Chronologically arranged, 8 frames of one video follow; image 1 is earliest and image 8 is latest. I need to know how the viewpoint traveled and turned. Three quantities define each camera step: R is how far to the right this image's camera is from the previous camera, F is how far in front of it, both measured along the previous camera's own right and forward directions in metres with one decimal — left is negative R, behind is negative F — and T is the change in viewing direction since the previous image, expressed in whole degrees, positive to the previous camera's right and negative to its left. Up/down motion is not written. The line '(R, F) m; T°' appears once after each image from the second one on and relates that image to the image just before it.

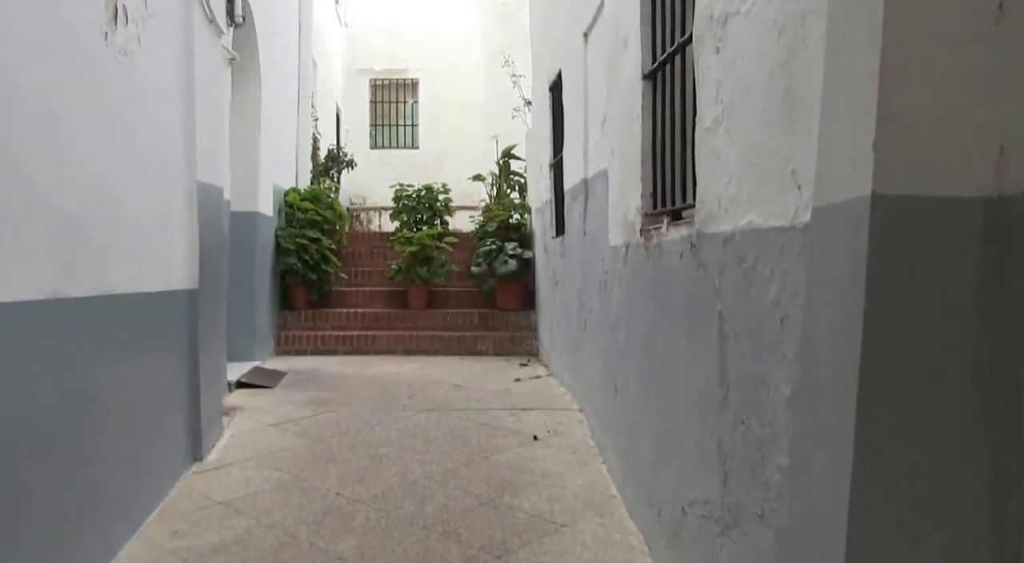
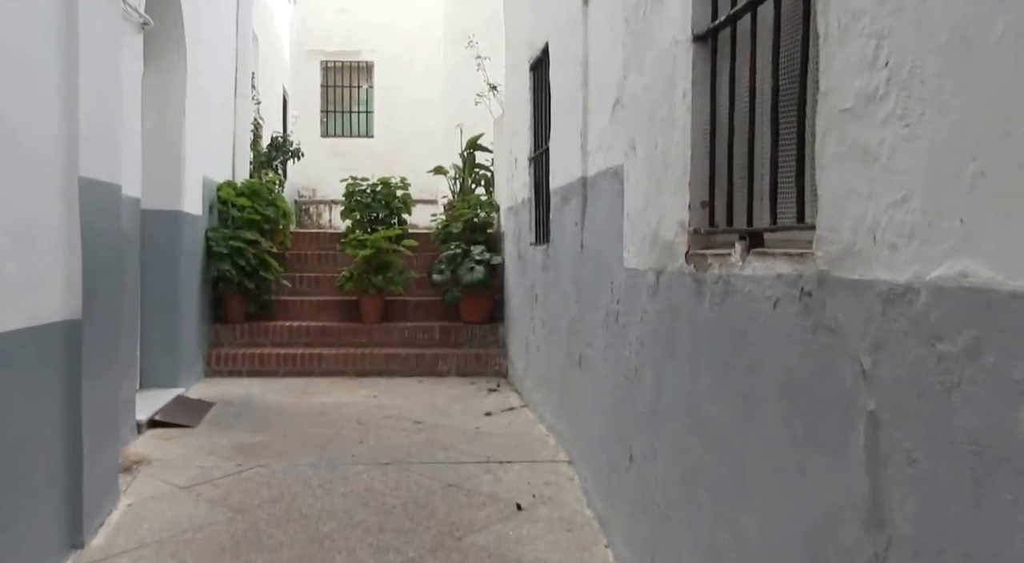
(-0.1, +0.9) m; +3°
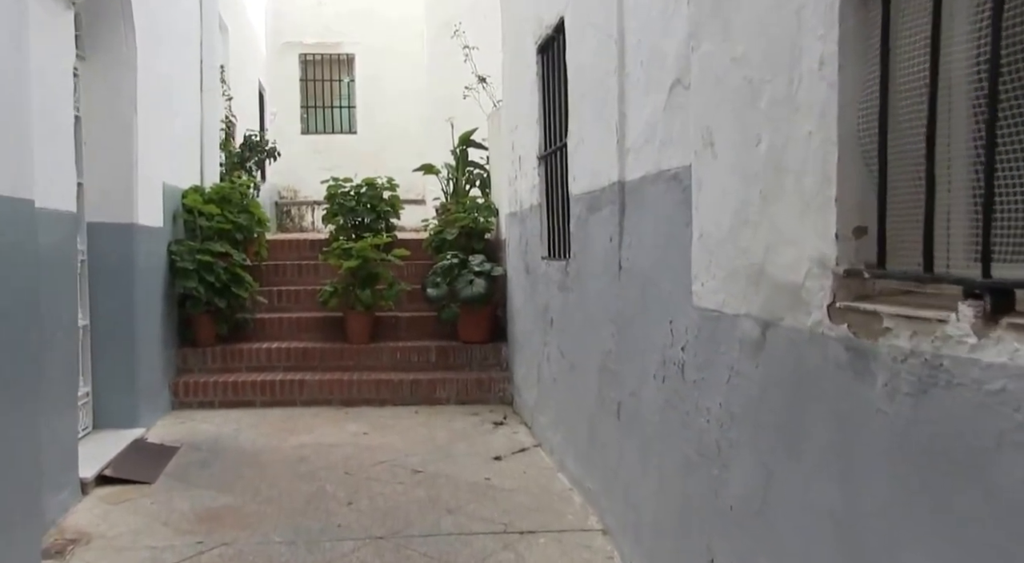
(-0.1, +0.7) m; +1°
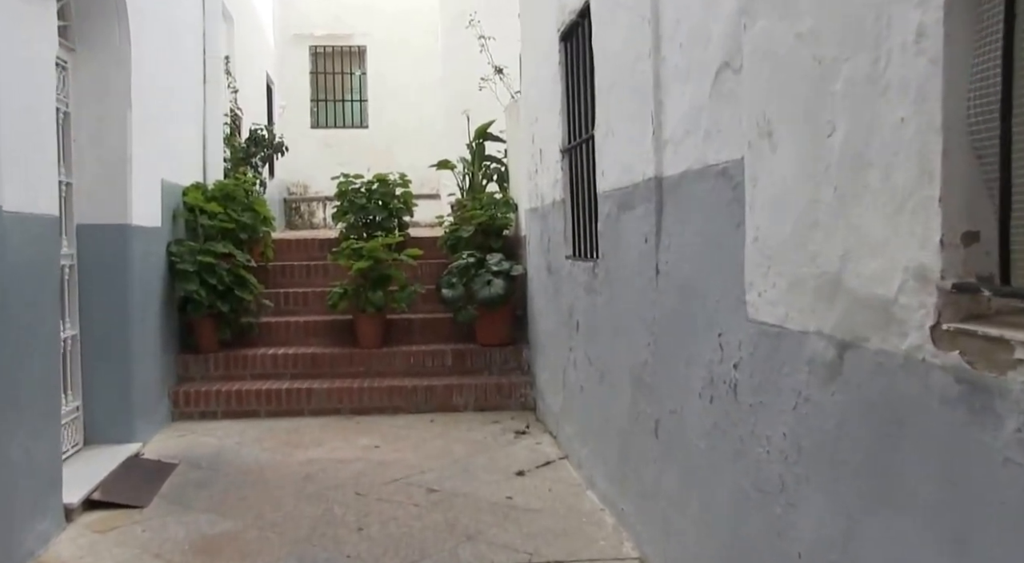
(0.0, +0.3) m; -1°
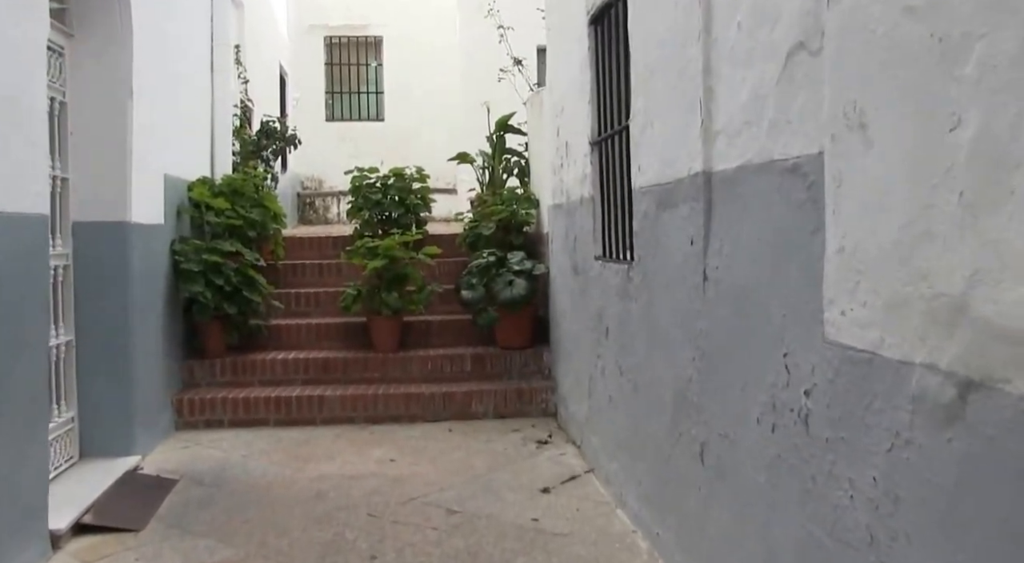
(-0.1, +0.3) m; -1°
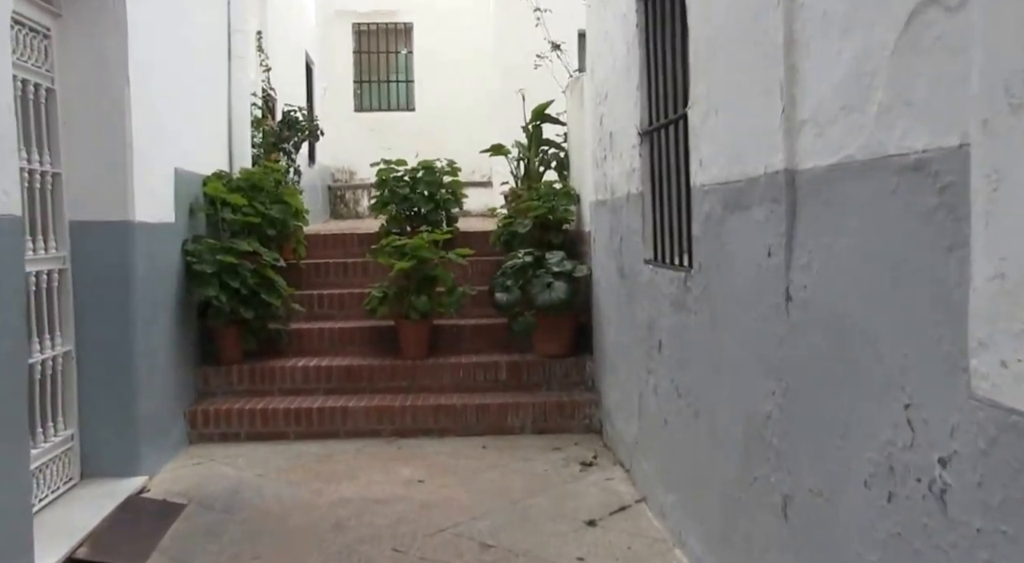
(0.0, +0.4) m; -2°
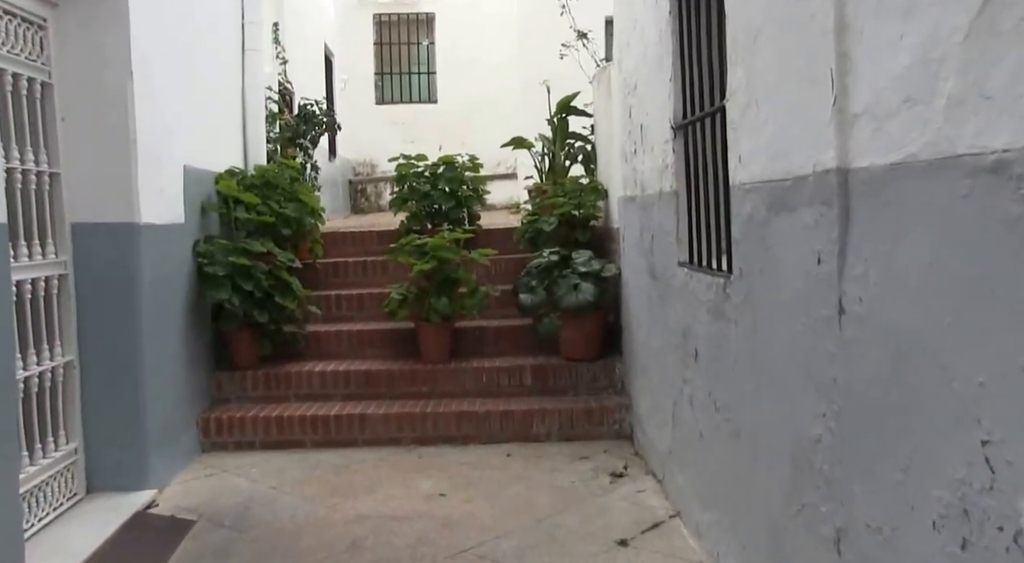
(0.0, +0.2) m; -2°
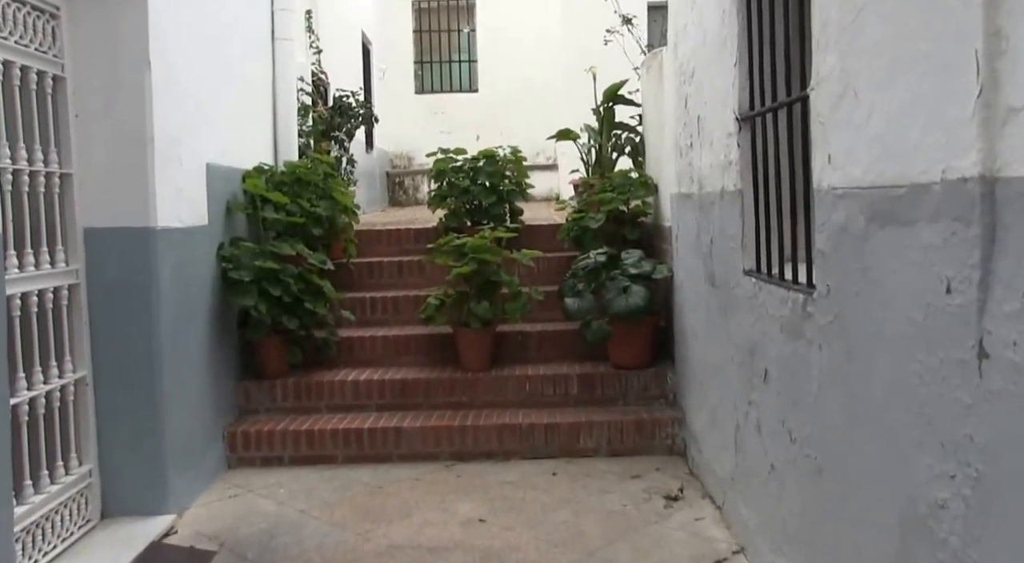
(0.0, +0.3) m; -3°
